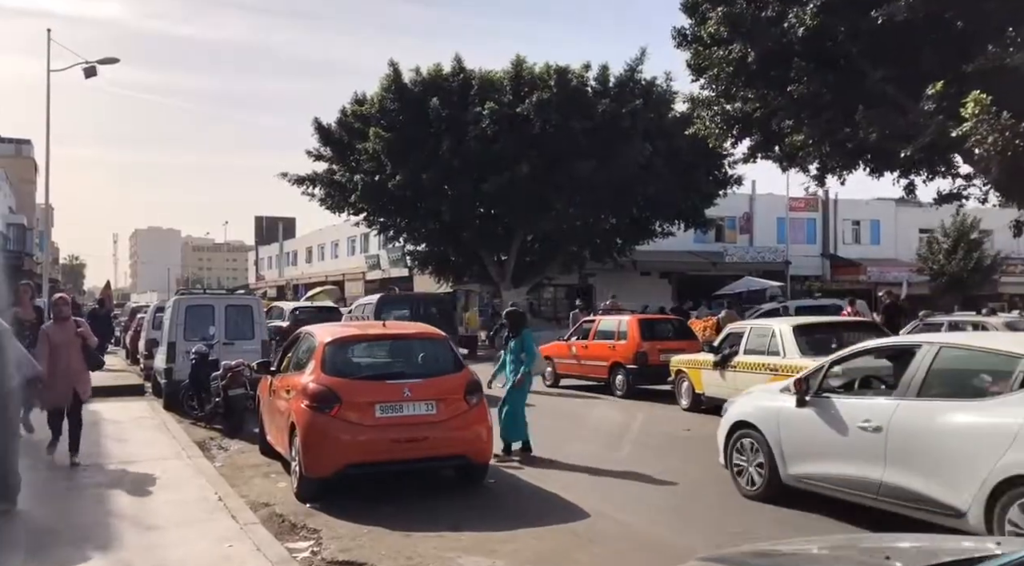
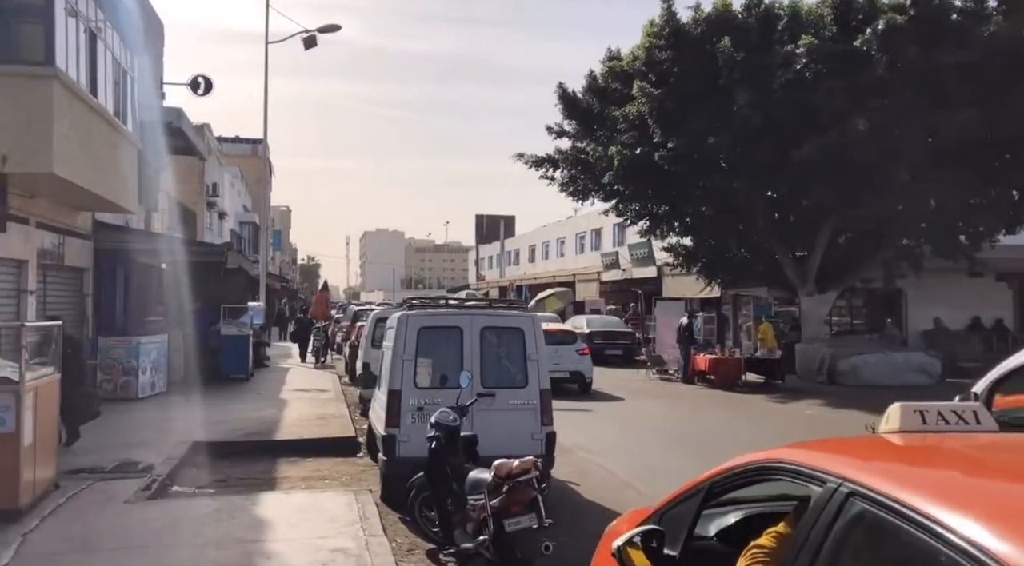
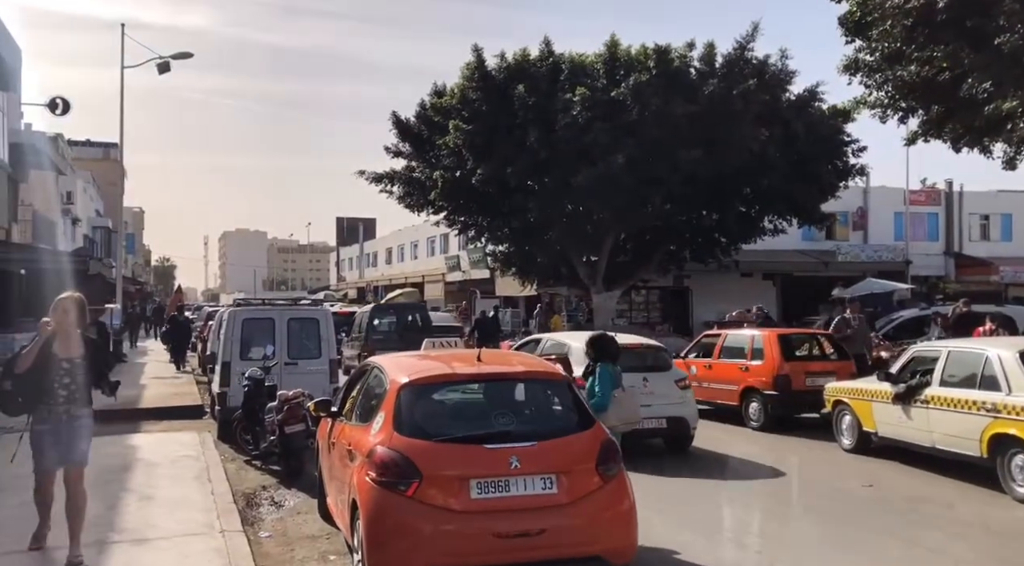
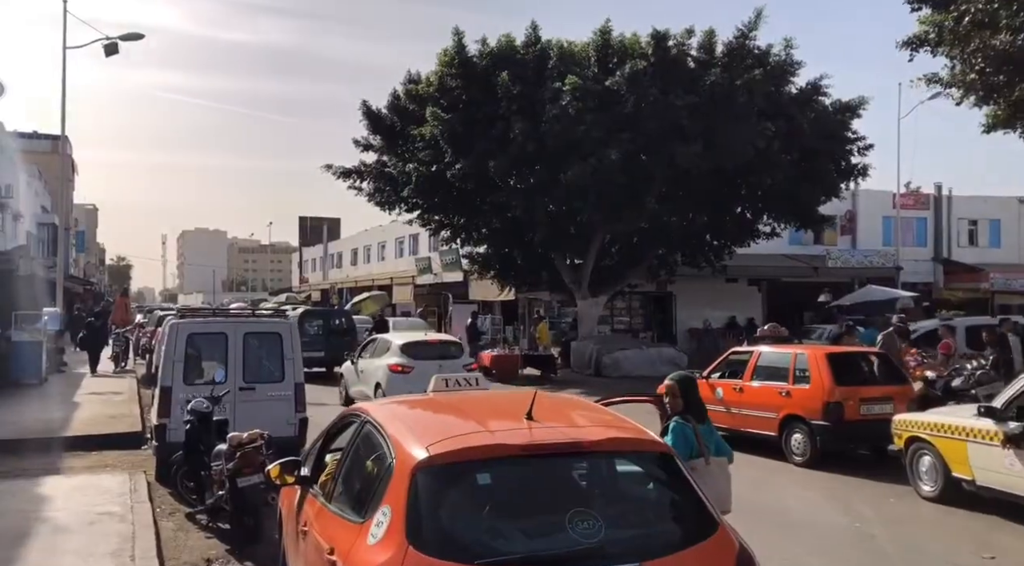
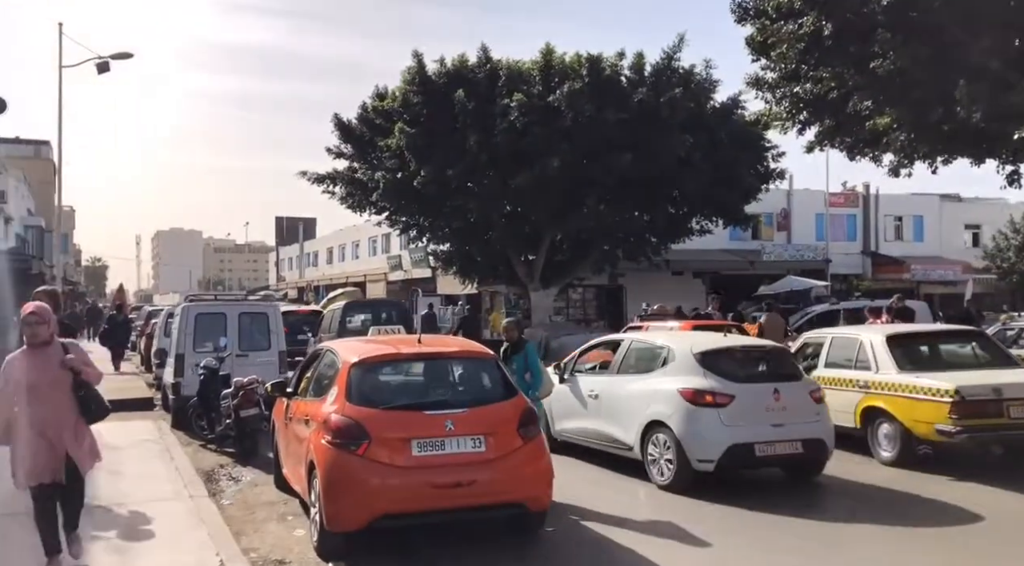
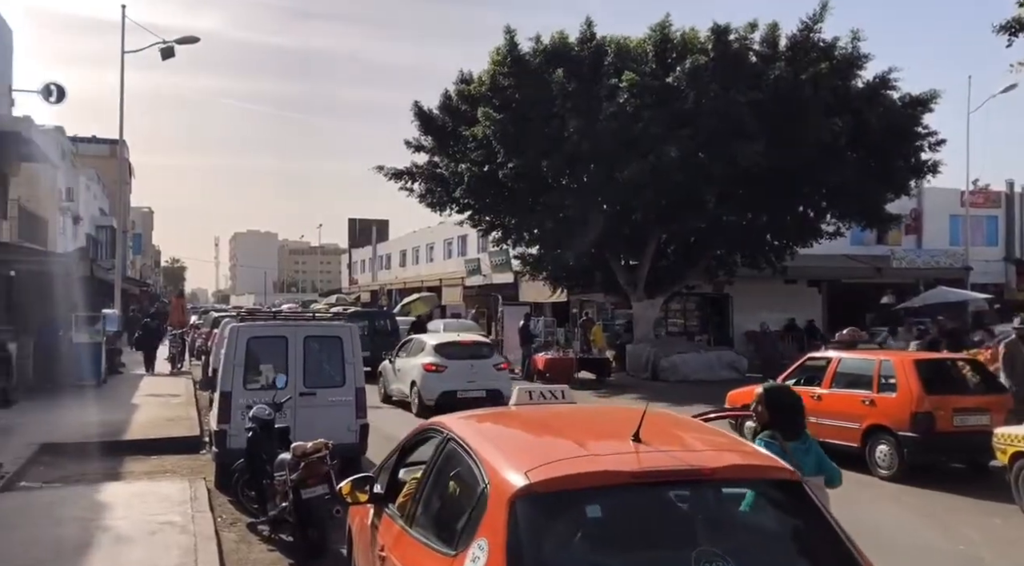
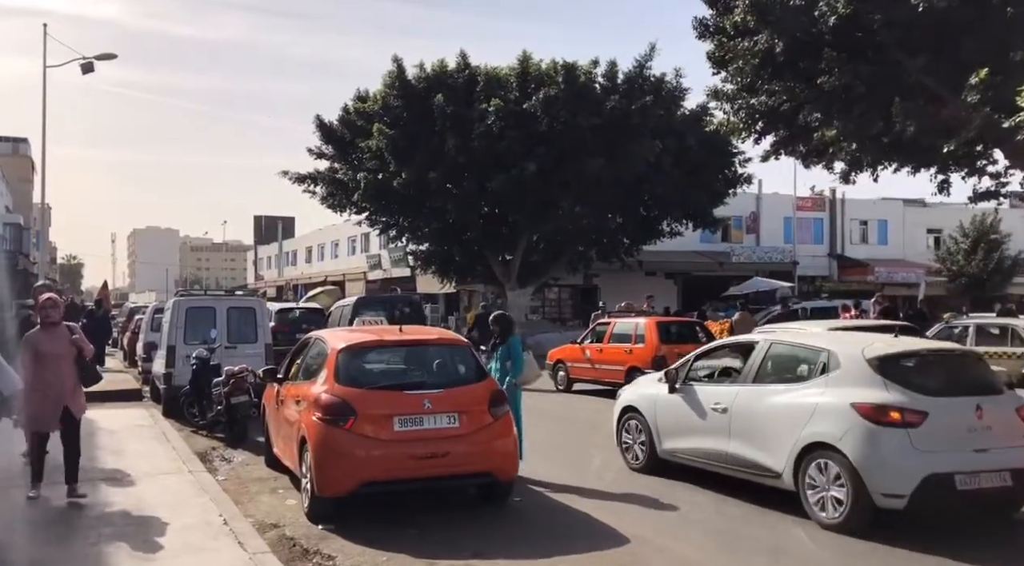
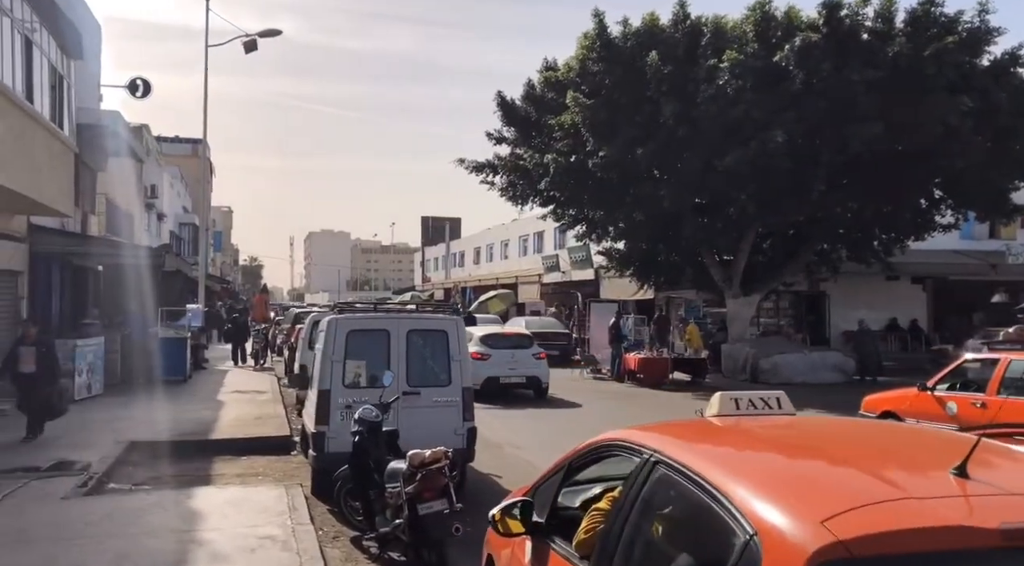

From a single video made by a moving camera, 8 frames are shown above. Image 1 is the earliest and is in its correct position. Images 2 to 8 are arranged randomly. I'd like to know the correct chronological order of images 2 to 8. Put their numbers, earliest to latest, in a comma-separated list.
7, 5, 3, 4, 6, 8, 2
